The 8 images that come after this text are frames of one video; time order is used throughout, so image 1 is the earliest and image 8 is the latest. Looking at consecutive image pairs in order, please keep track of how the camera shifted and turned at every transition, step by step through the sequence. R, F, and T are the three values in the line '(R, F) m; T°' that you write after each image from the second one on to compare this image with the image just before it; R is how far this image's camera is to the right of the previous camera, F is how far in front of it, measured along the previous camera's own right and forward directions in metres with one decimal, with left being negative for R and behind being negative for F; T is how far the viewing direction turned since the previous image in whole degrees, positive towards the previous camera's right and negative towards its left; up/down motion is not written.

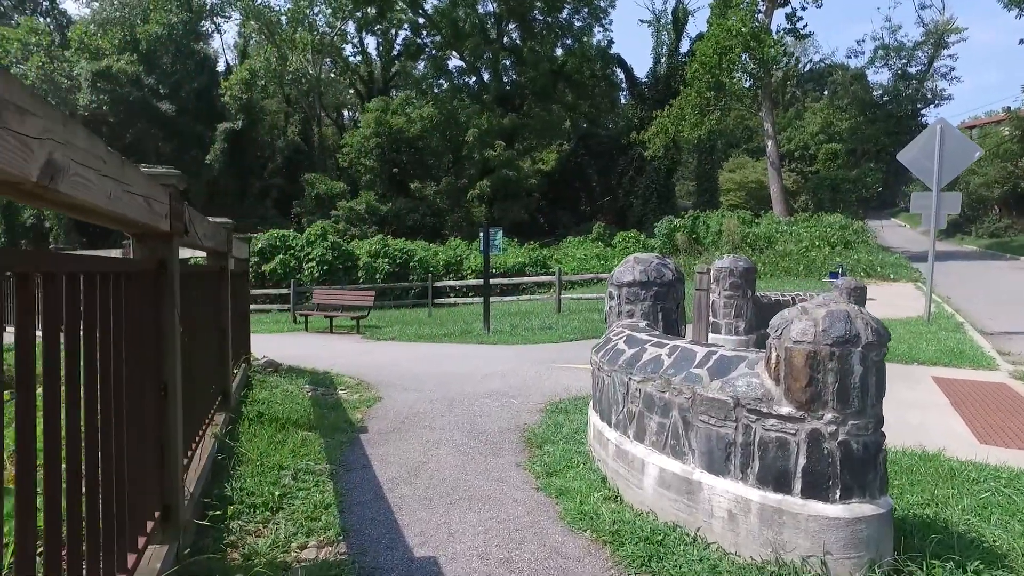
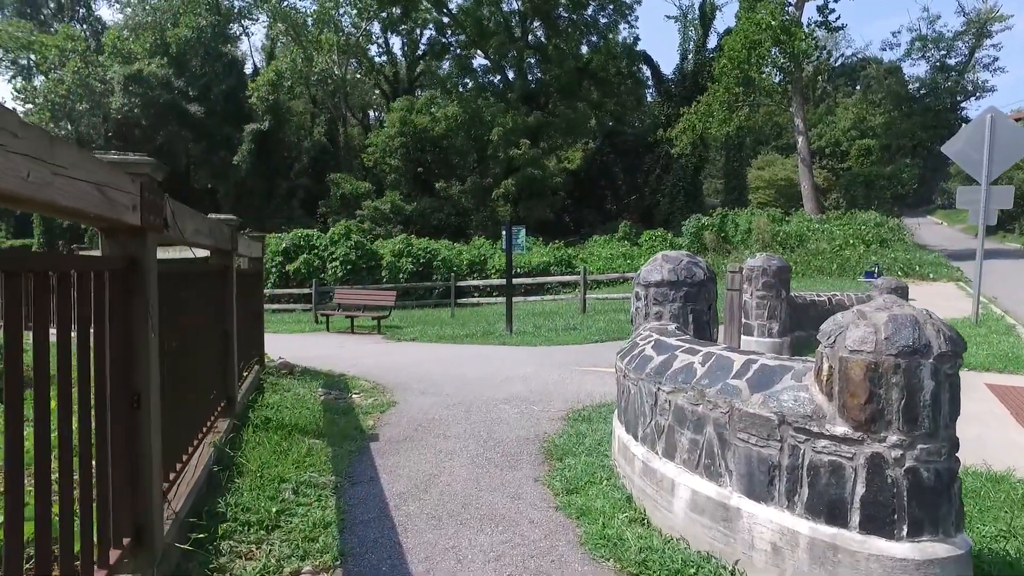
(+0.1, +0.4) m; -2°
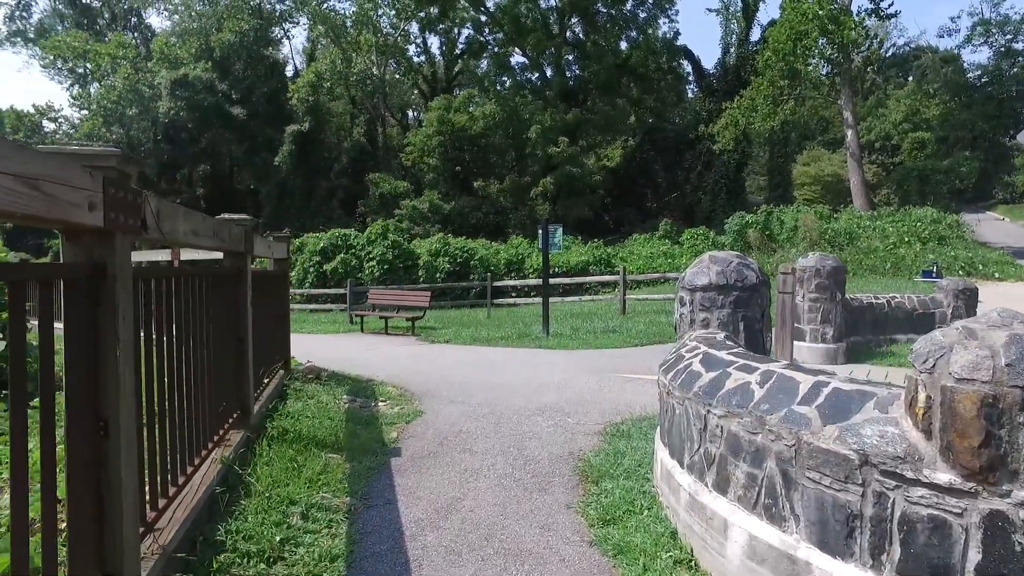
(+0.1, +0.4) m; -3°
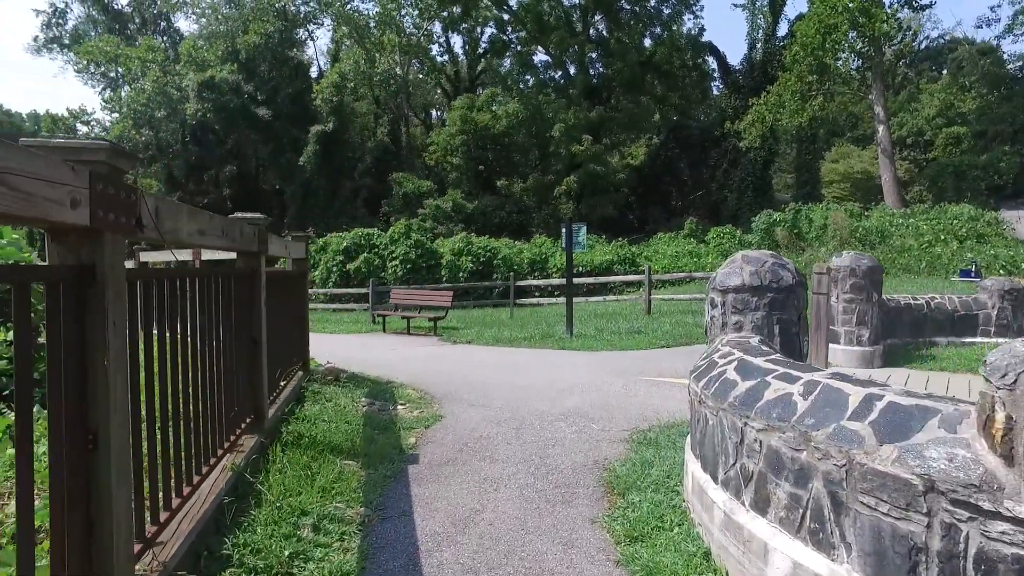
(0.0, +0.2) m; -2°
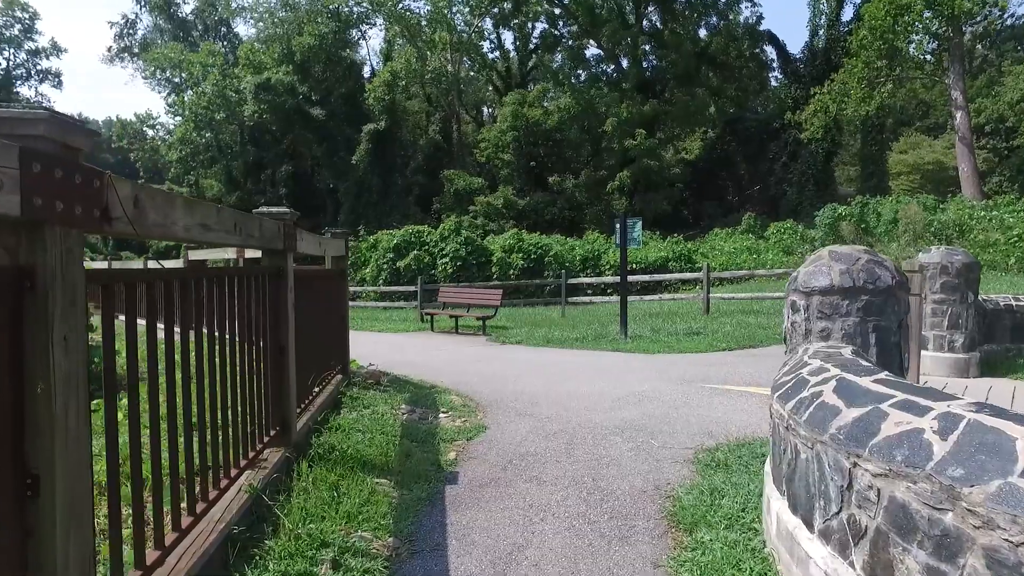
(0.0, +0.5) m; -4°
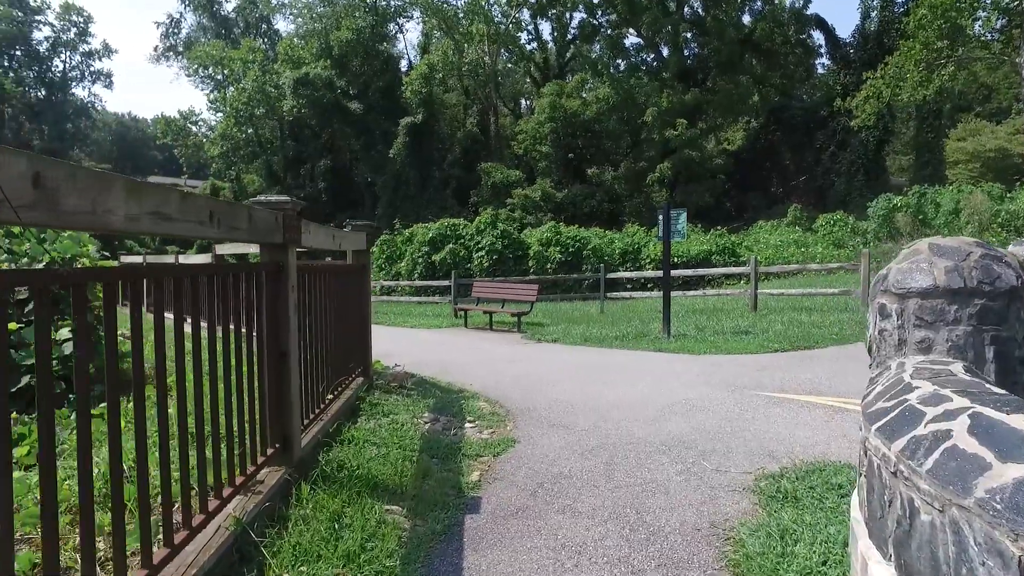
(0.0, +0.6) m; -3°
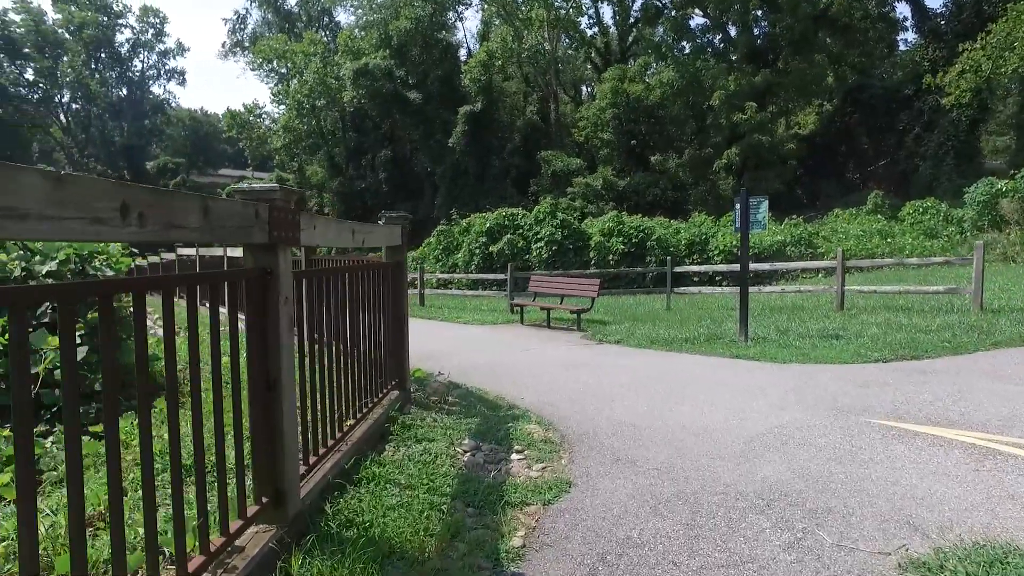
(0.0, +1.0) m; -5°
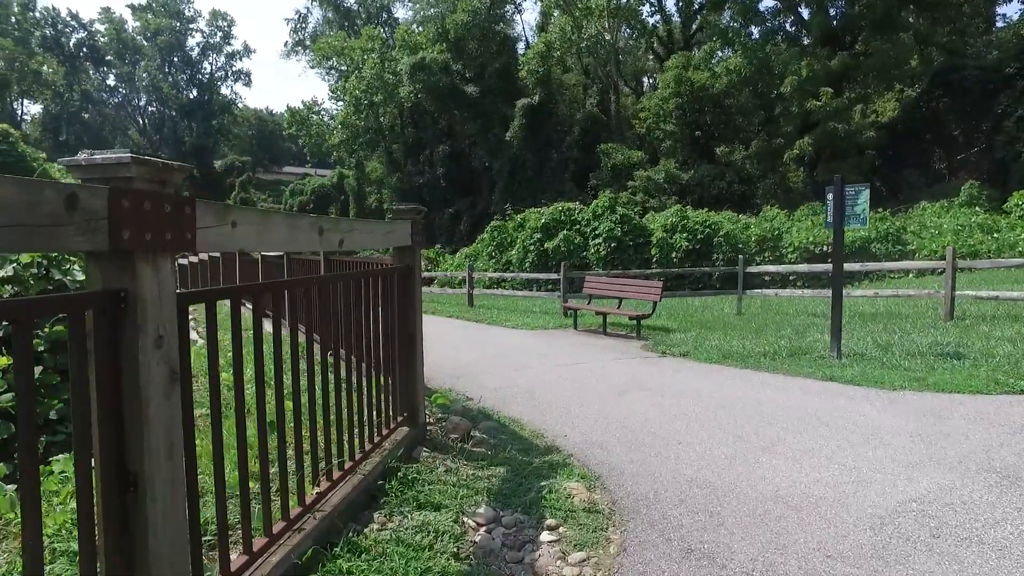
(+0.2, +1.4) m; -5°
